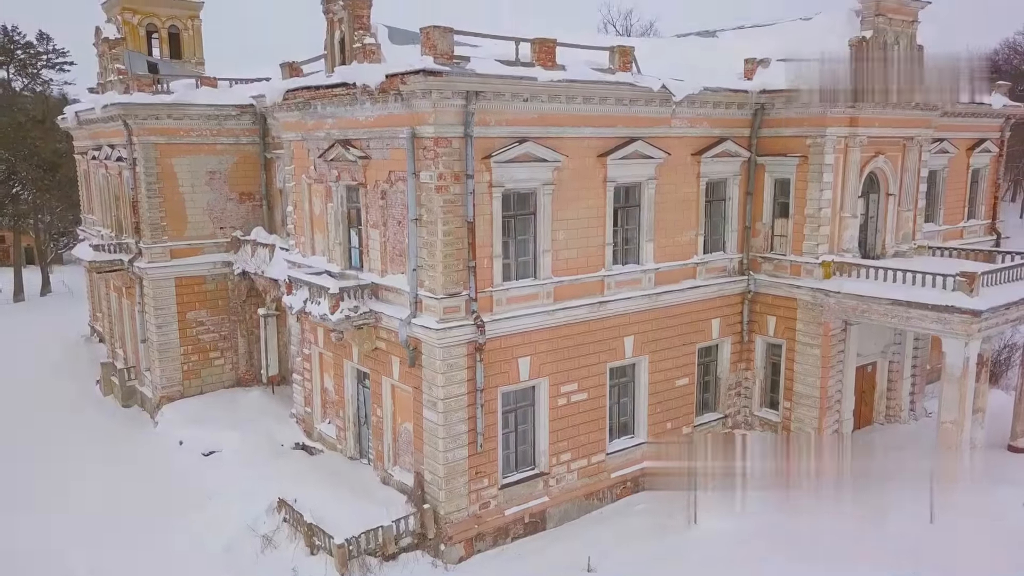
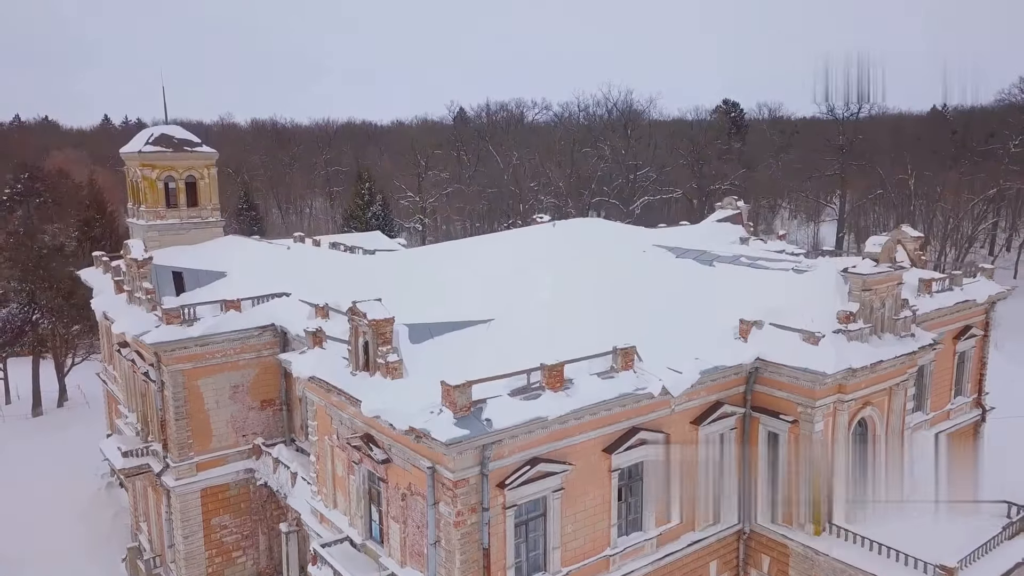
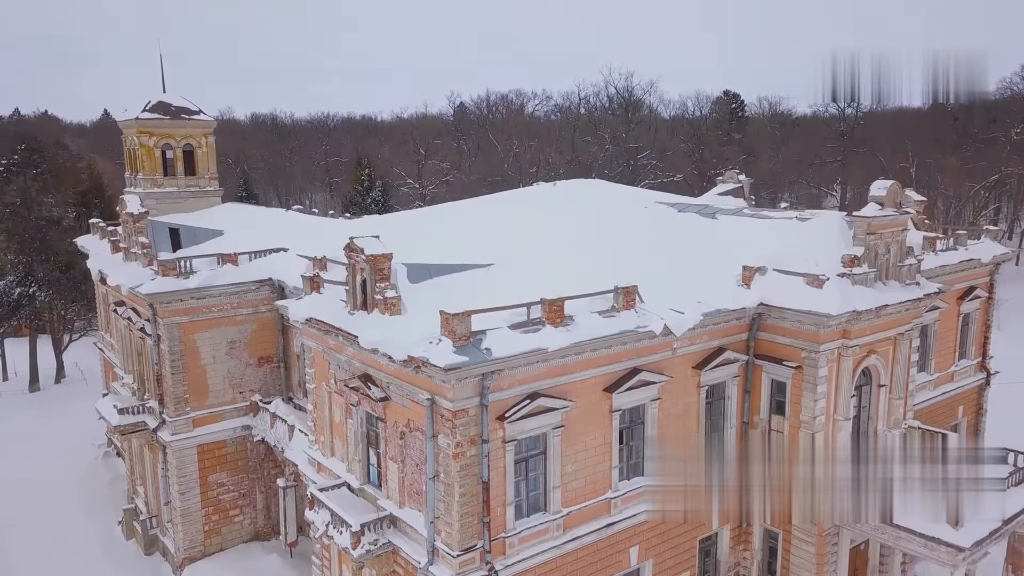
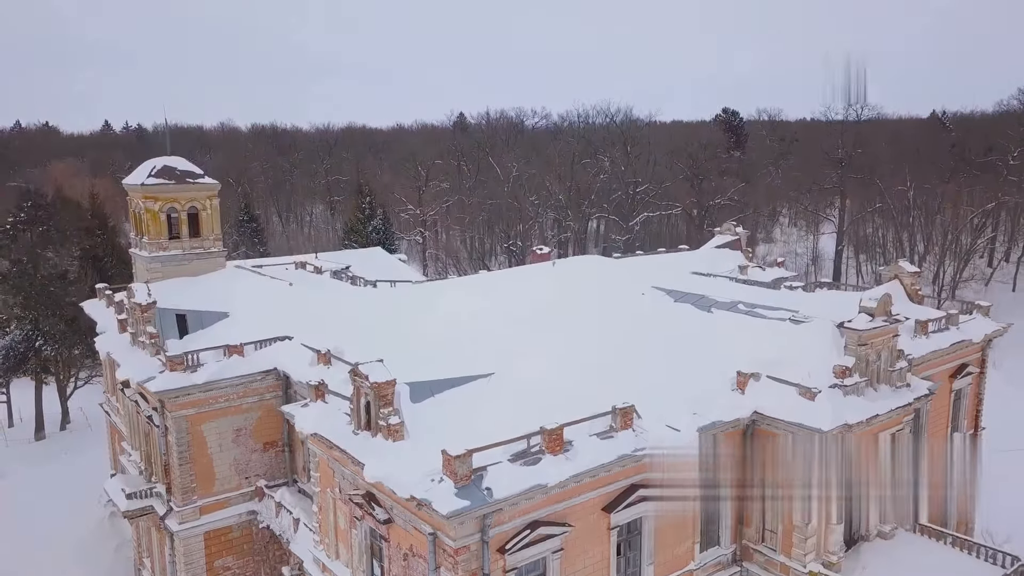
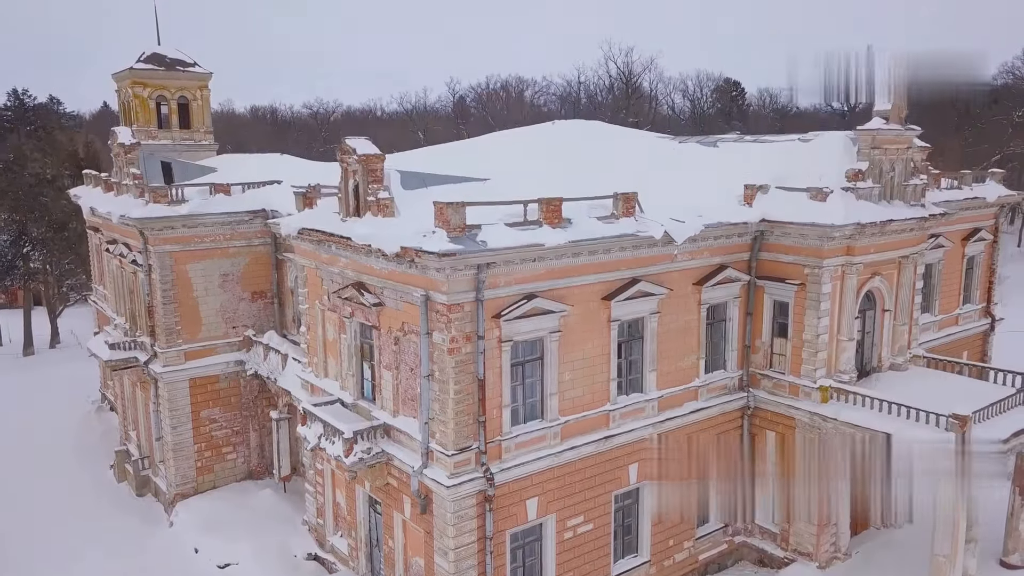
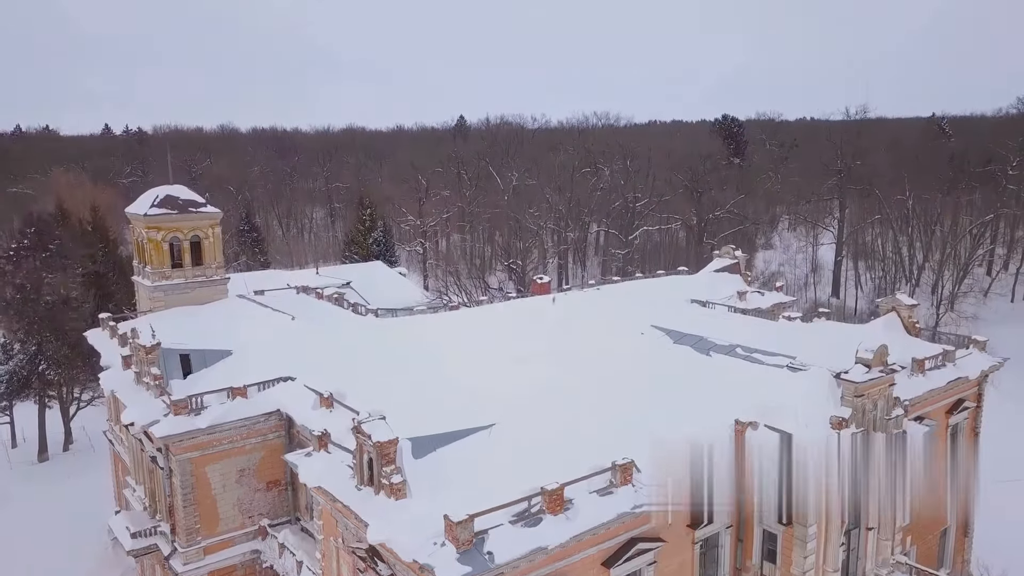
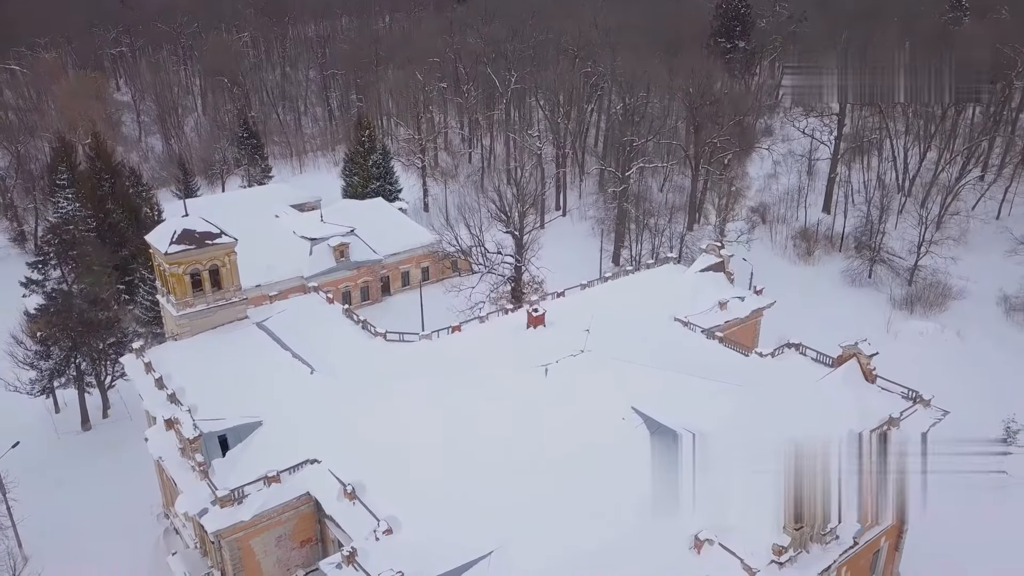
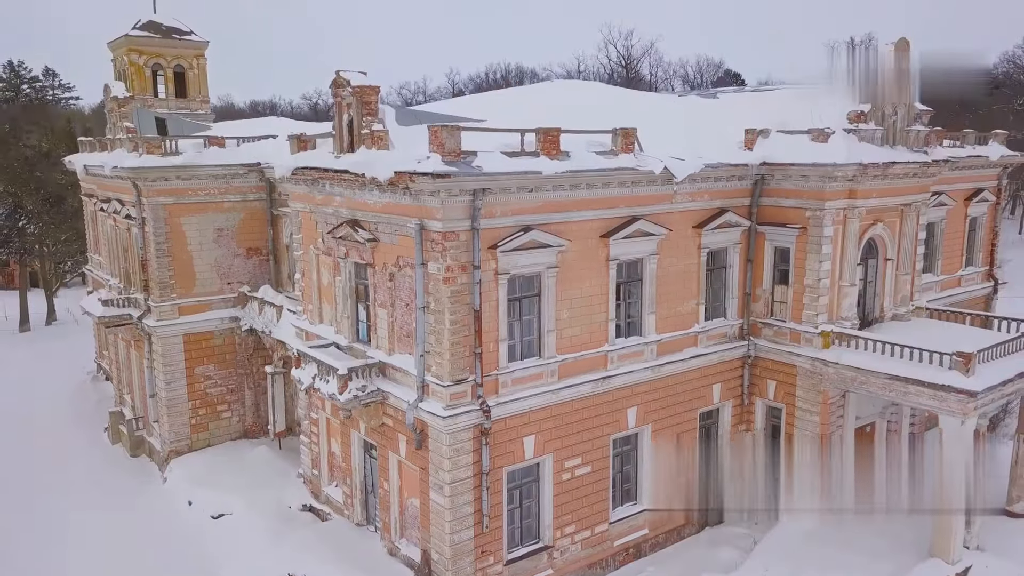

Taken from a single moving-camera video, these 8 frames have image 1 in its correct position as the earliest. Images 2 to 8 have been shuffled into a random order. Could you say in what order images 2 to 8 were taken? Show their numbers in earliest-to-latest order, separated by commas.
8, 5, 3, 2, 4, 6, 7
